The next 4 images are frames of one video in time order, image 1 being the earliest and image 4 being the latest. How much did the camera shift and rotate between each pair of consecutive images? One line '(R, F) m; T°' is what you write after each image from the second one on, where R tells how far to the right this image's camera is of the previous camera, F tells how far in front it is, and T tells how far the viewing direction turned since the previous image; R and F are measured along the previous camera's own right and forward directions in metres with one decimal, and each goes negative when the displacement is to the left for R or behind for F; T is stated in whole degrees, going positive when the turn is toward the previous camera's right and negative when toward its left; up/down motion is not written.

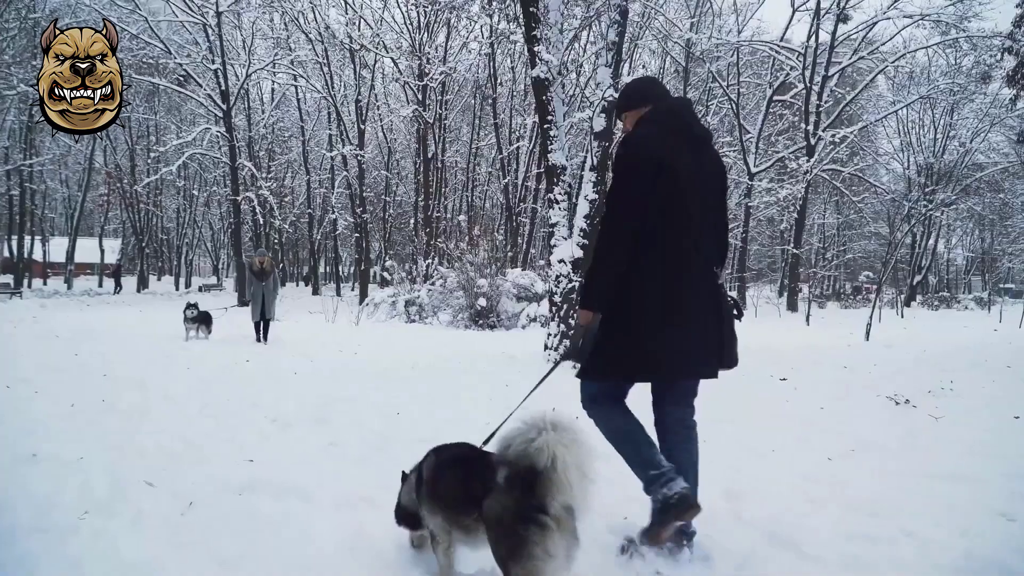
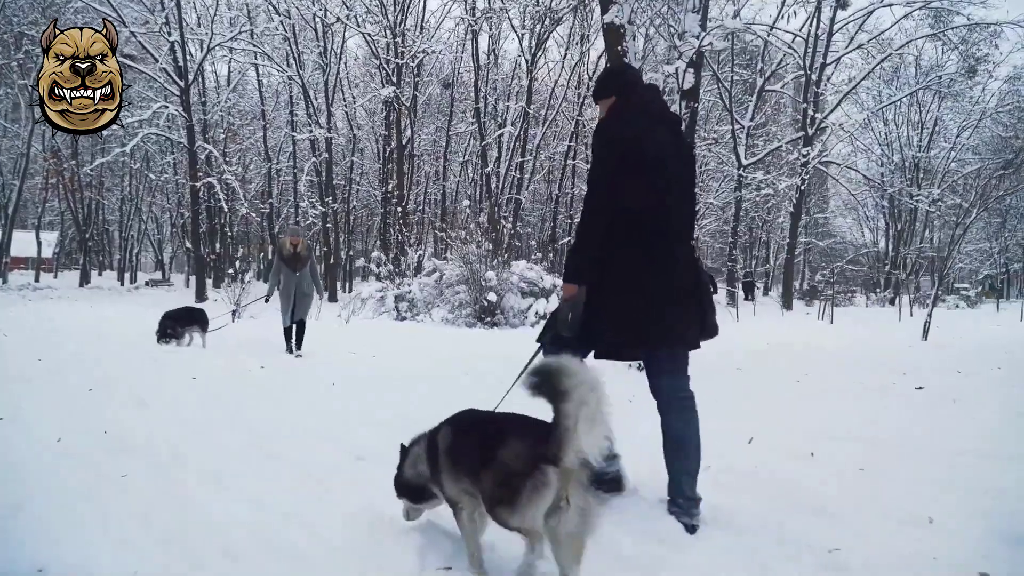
(-0.7, +0.9) m; +4°
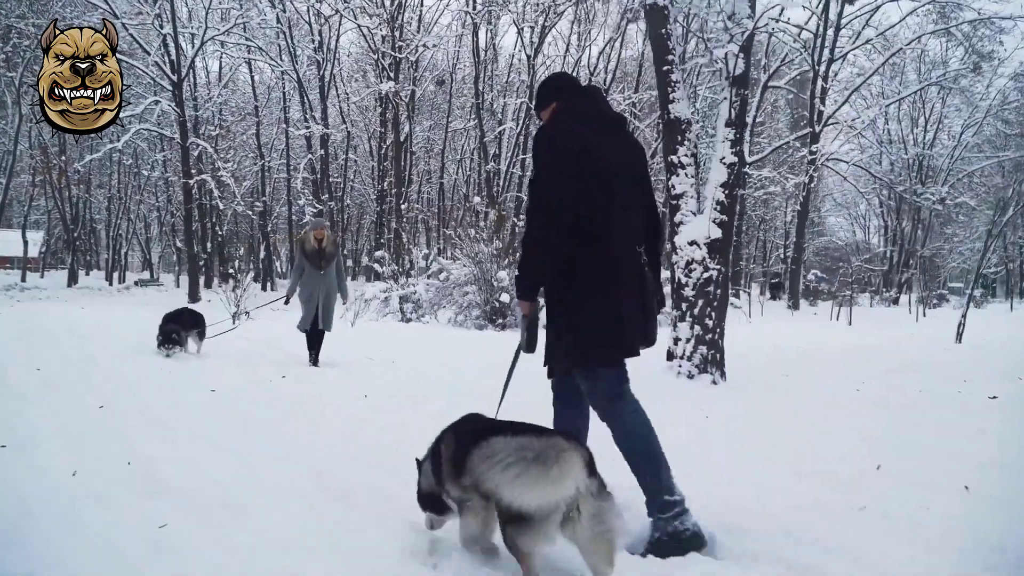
(-0.3, +0.3) m; +1°
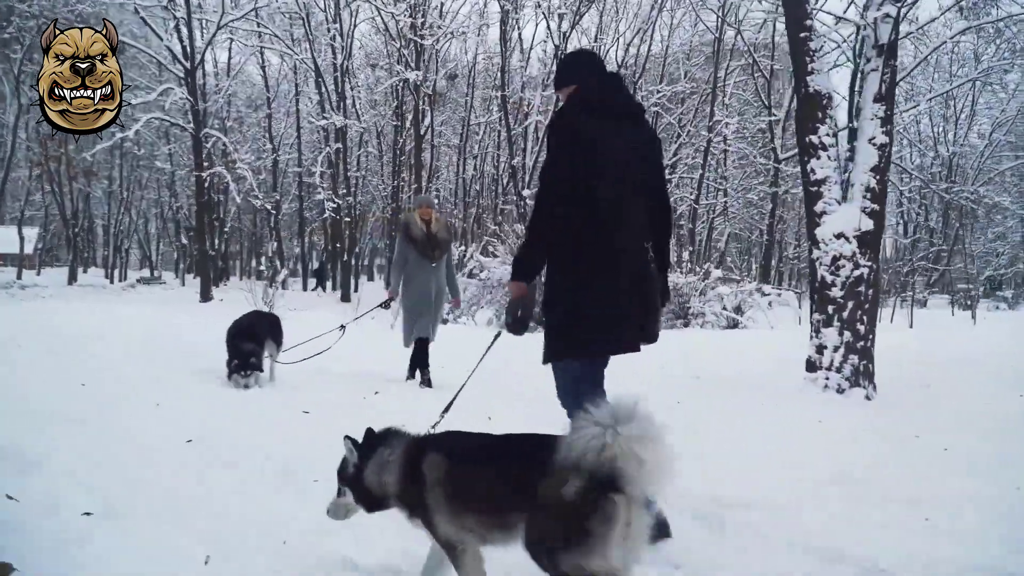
(-0.6, +0.5) m; 0°
